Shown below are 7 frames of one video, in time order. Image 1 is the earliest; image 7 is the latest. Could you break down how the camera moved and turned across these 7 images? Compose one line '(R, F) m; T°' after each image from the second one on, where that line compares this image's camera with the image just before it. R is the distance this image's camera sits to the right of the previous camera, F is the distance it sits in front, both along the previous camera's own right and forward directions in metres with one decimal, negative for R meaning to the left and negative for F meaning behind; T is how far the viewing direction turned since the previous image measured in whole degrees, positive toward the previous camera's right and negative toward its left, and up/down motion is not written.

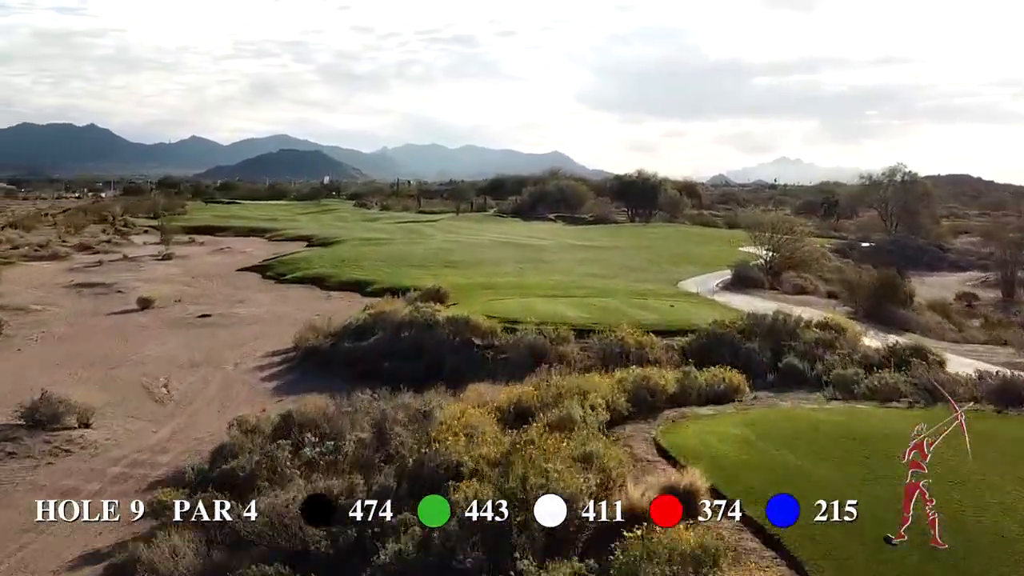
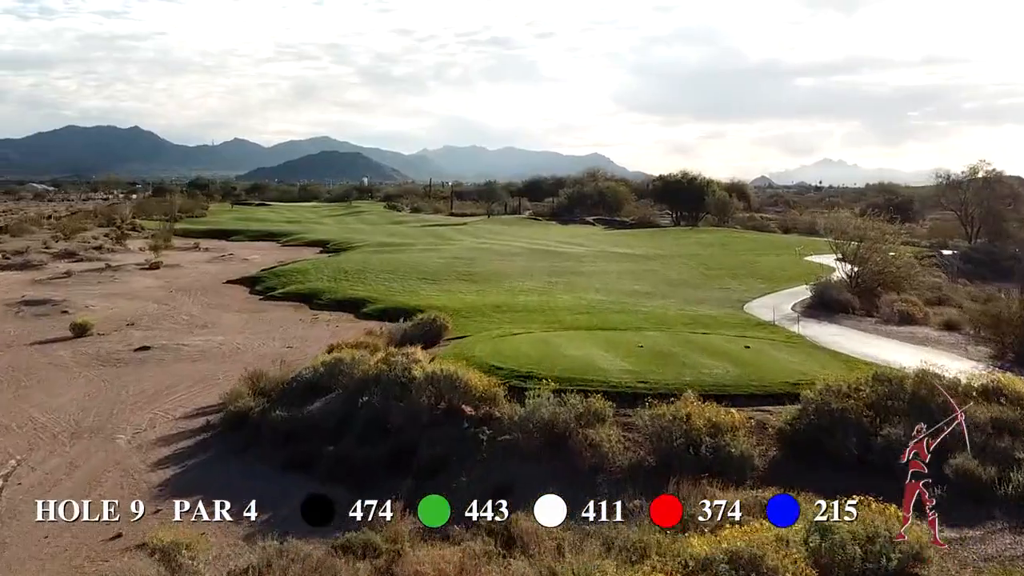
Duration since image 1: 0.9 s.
(+0.3, +6.1) m; -2°
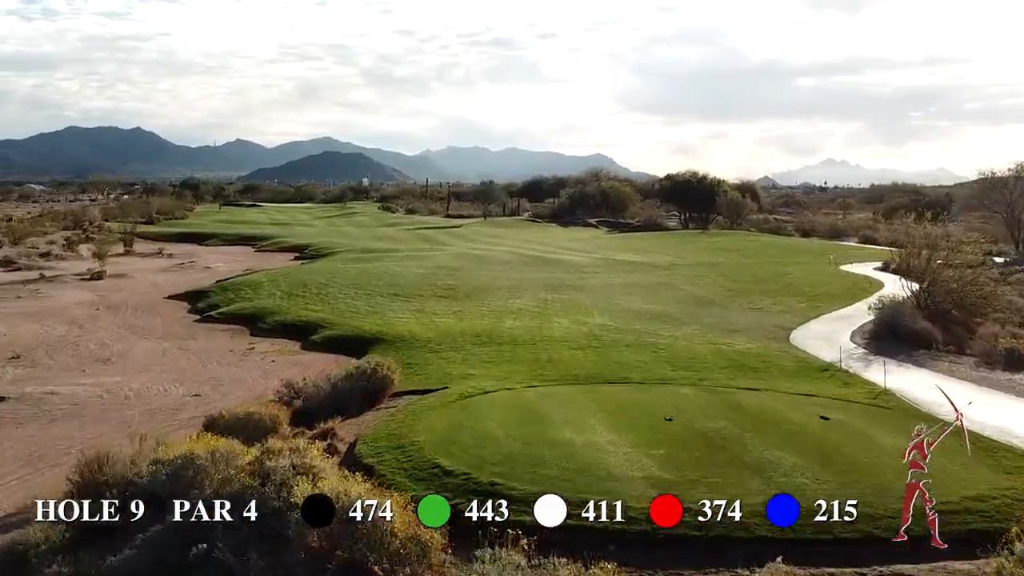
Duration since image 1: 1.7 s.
(+0.4, +5.6) m; 0°
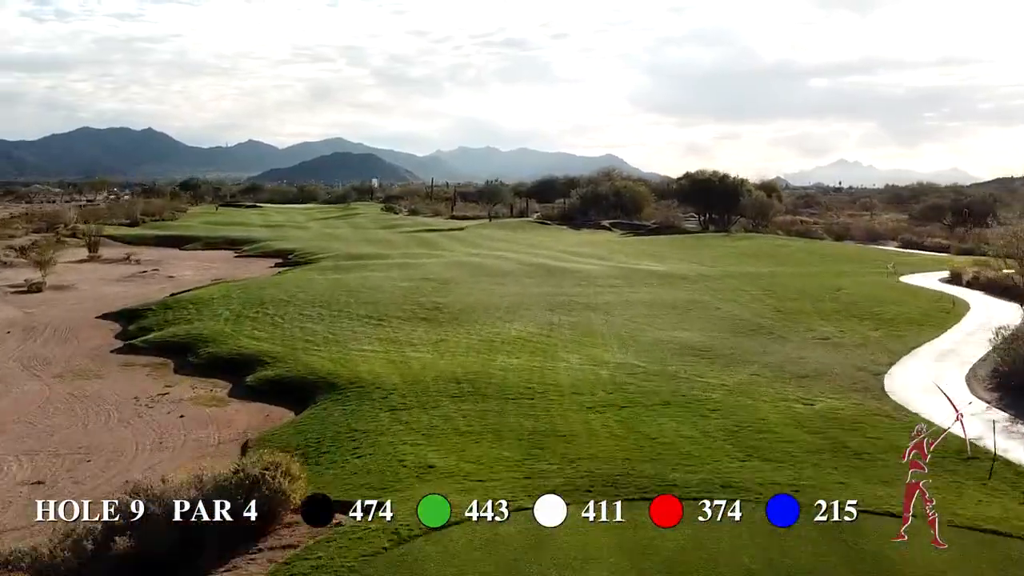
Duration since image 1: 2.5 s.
(+0.2, +5.4) m; -1°
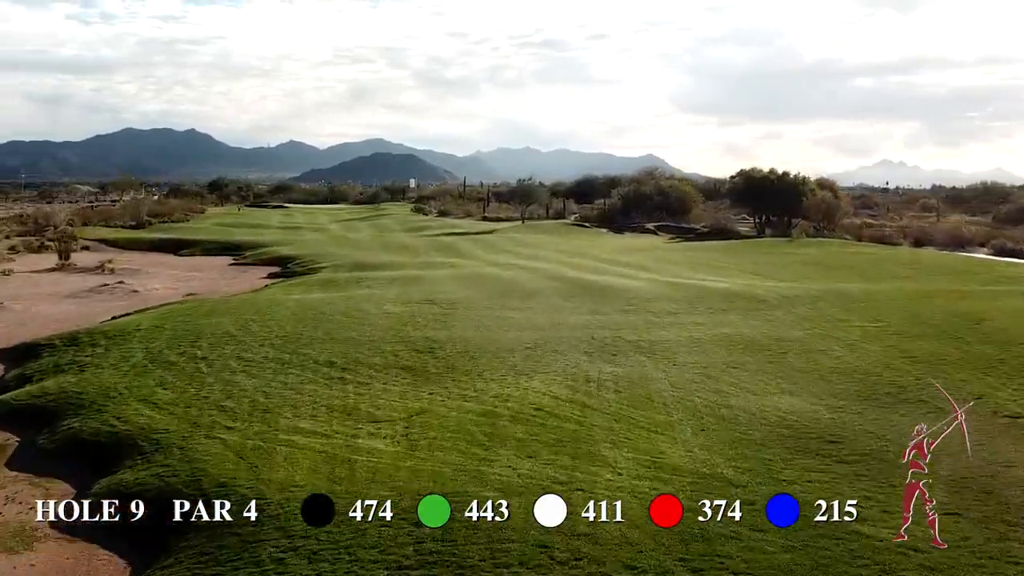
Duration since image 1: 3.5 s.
(+0.3, +7.0) m; -2°
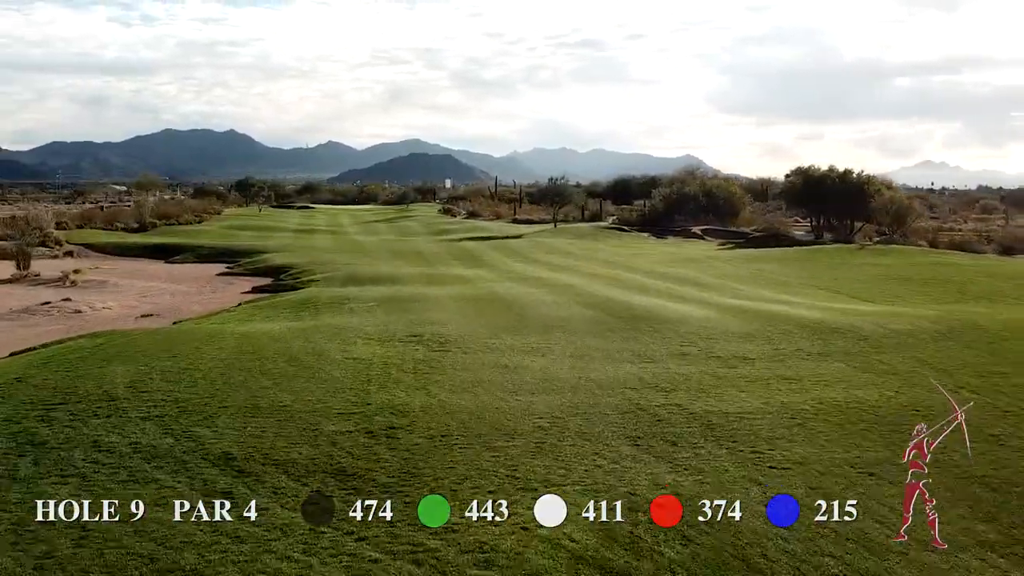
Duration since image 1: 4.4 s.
(+0.3, +6.3) m; -2°
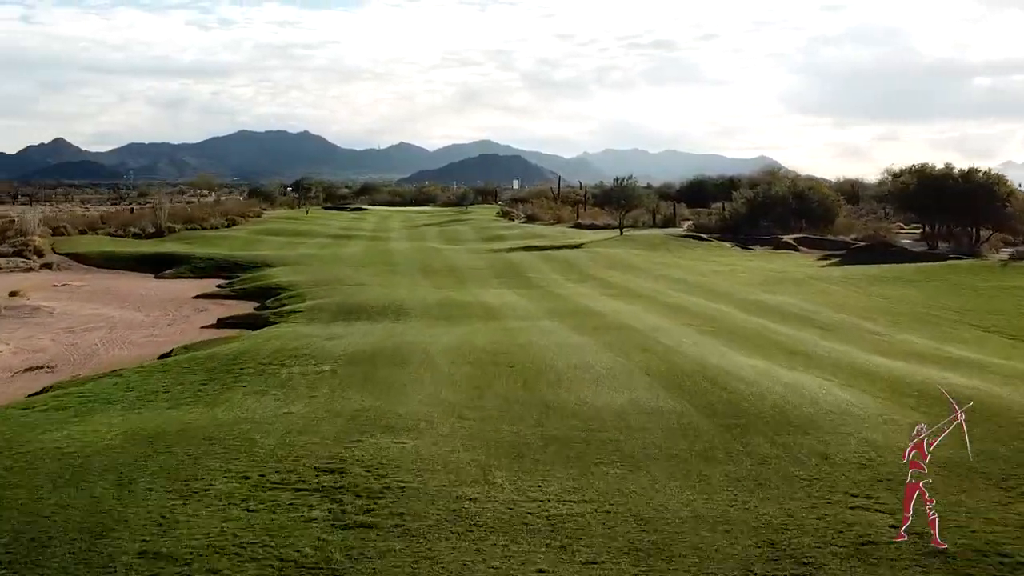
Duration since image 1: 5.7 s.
(+0.5, +8.9) m; -3°
